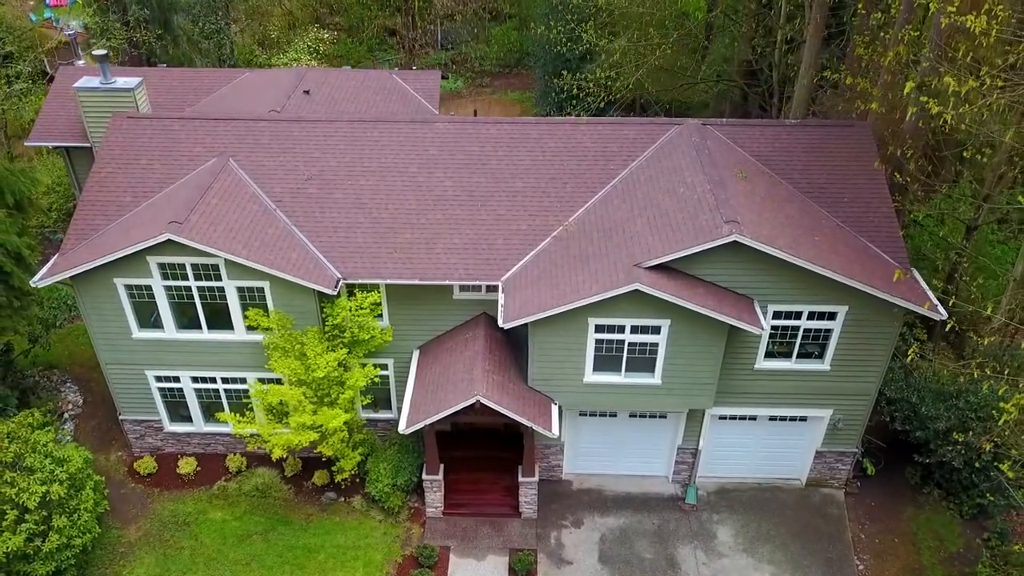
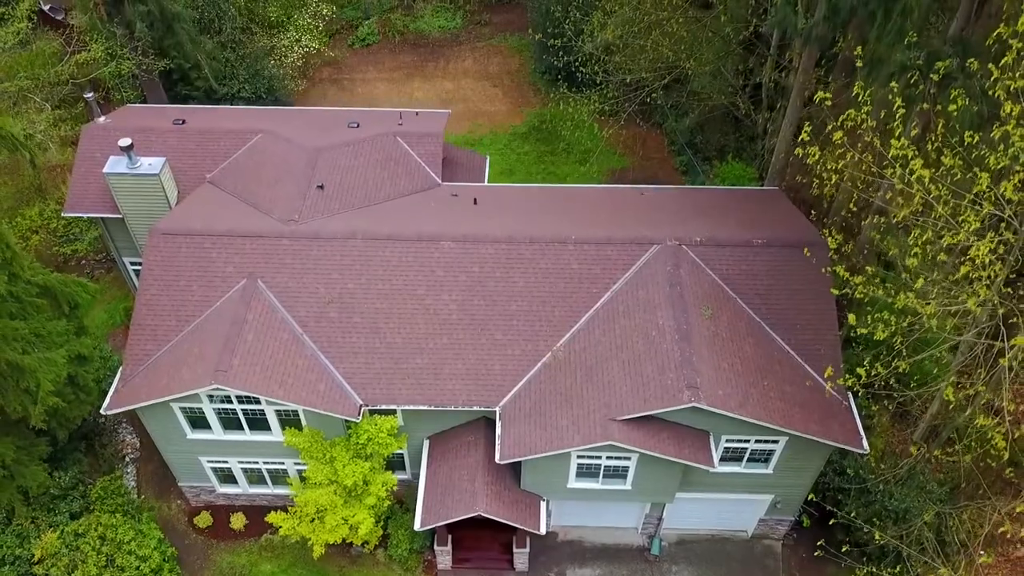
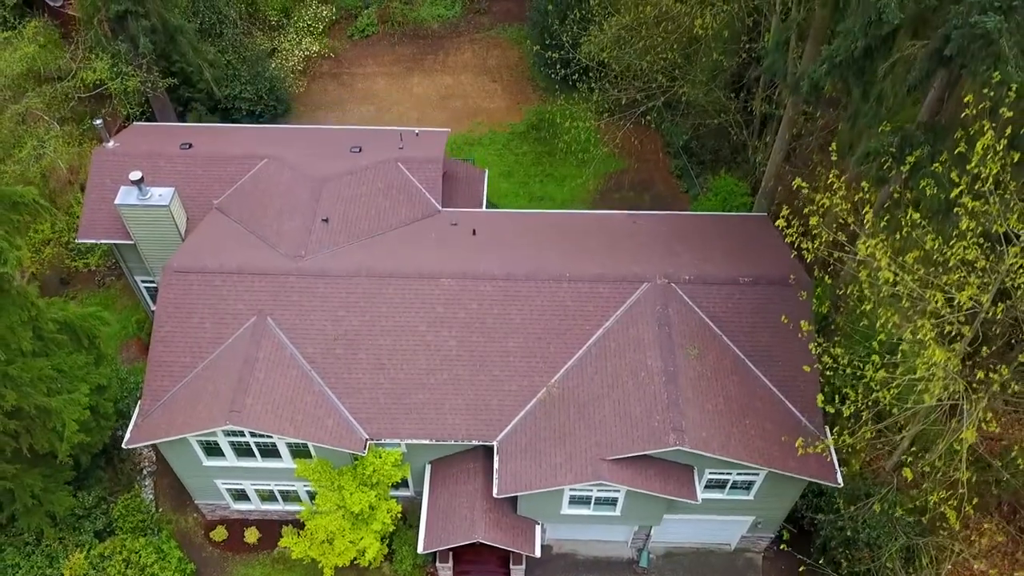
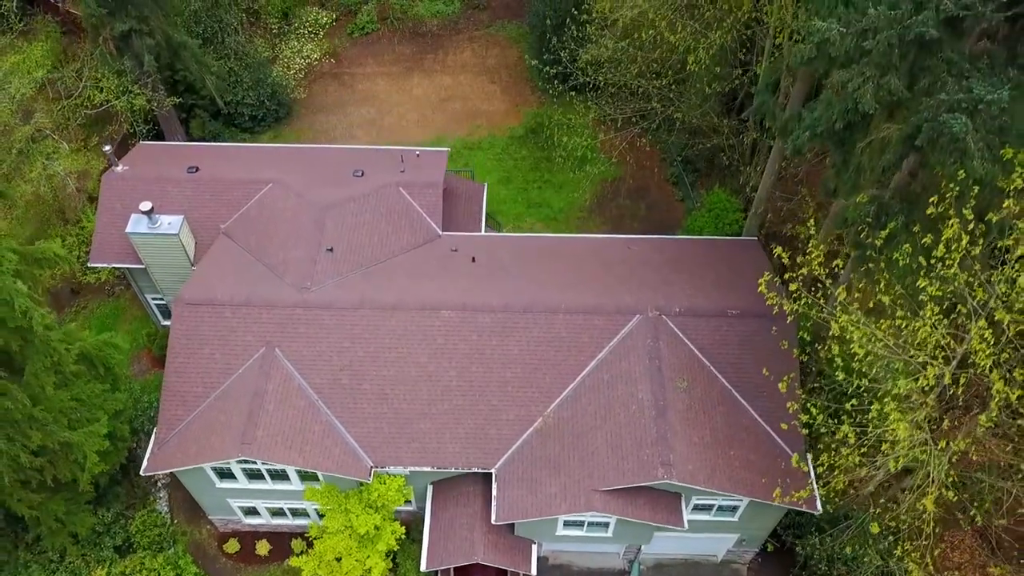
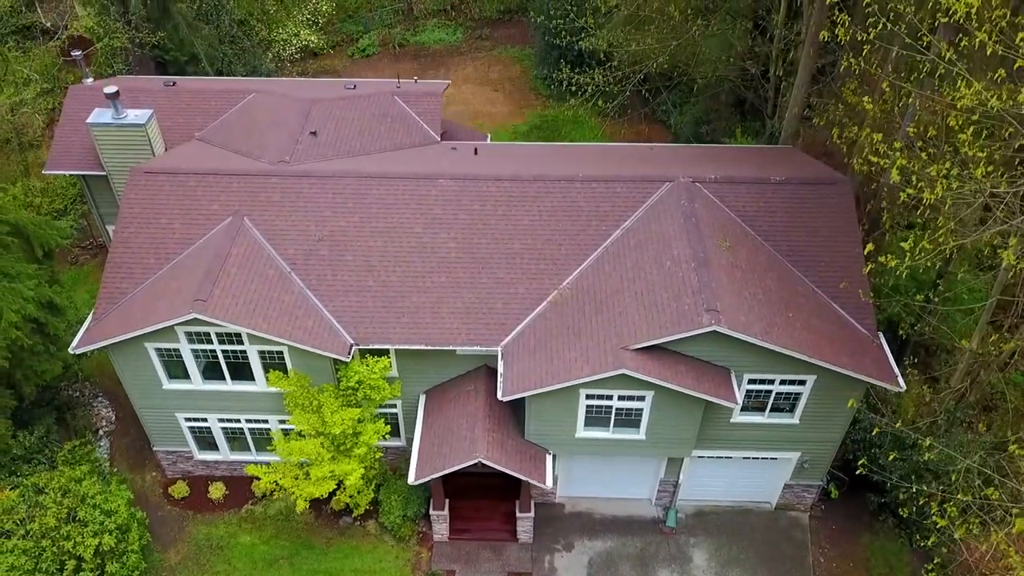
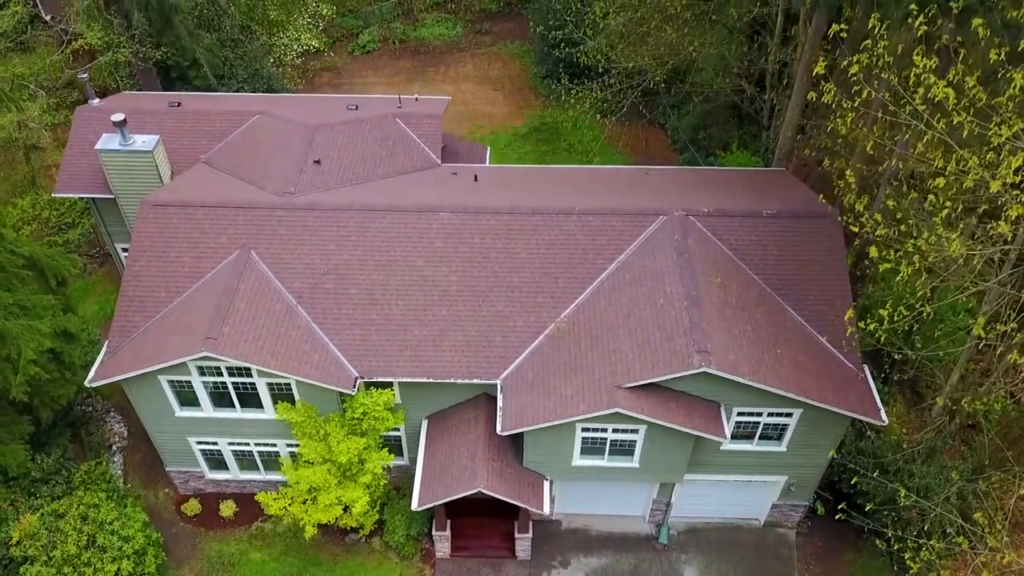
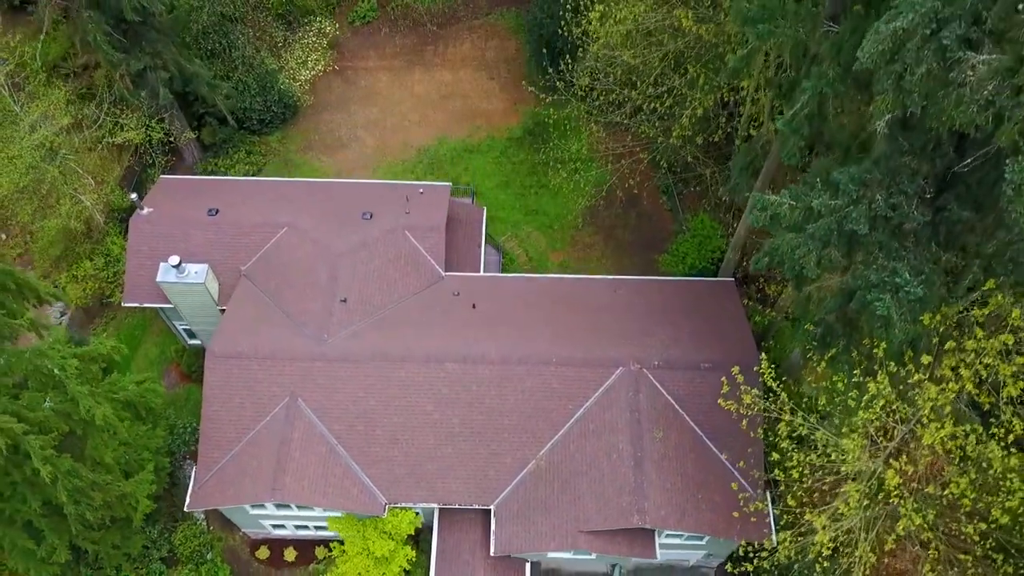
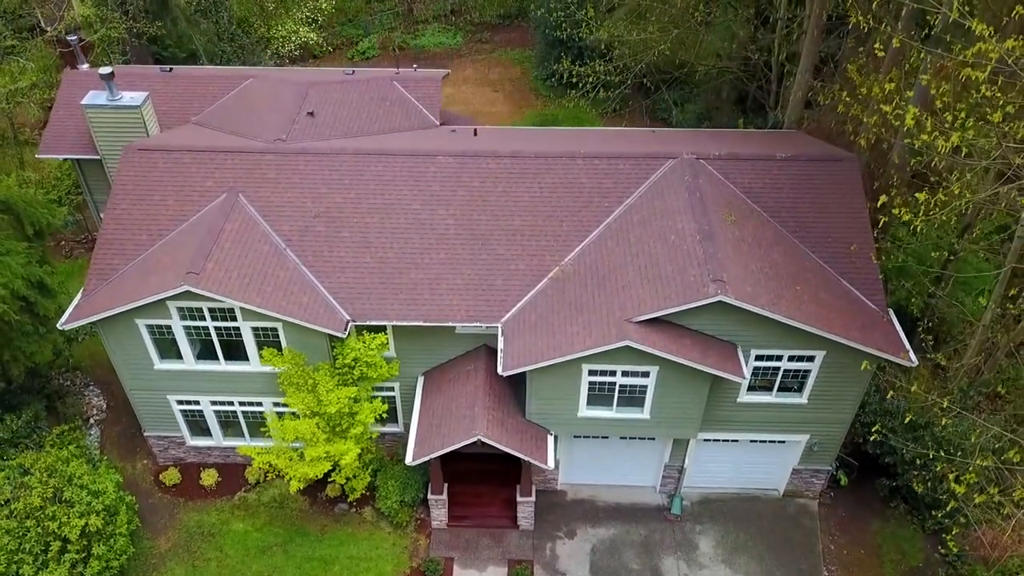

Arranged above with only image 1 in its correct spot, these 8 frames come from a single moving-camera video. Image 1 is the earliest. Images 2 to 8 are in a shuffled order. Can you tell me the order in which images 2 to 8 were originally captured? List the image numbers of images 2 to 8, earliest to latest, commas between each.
8, 5, 6, 2, 3, 4, 7
